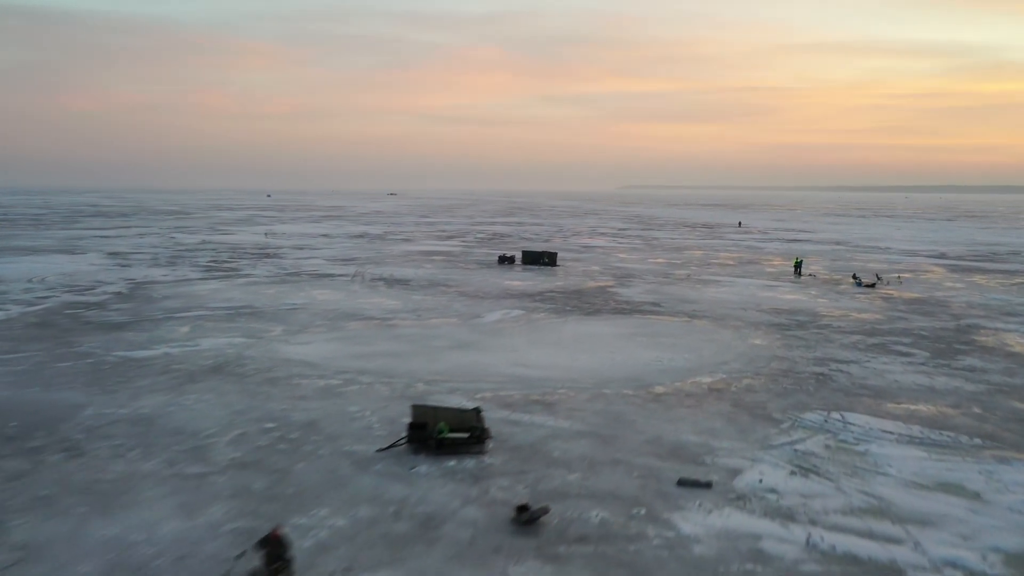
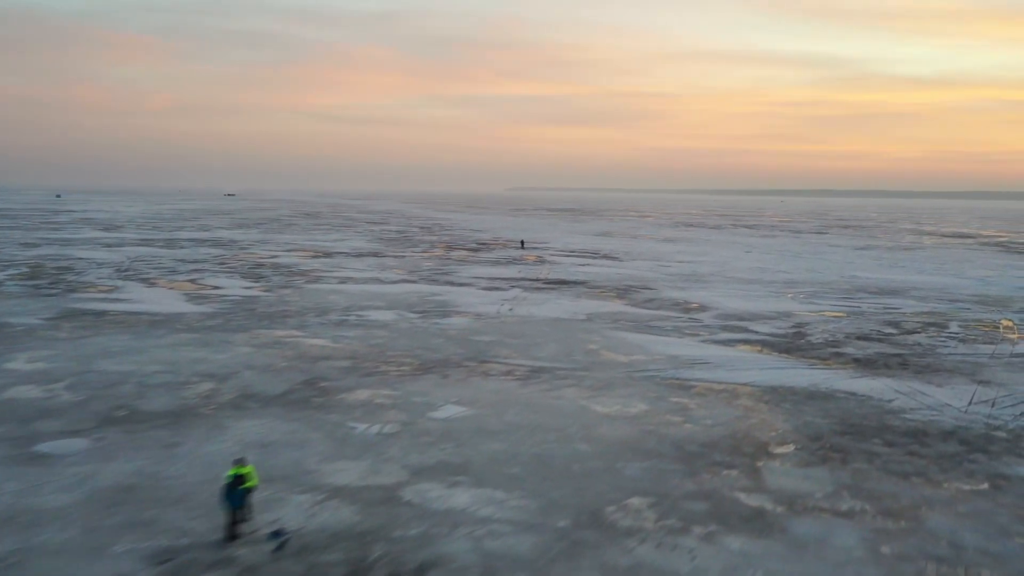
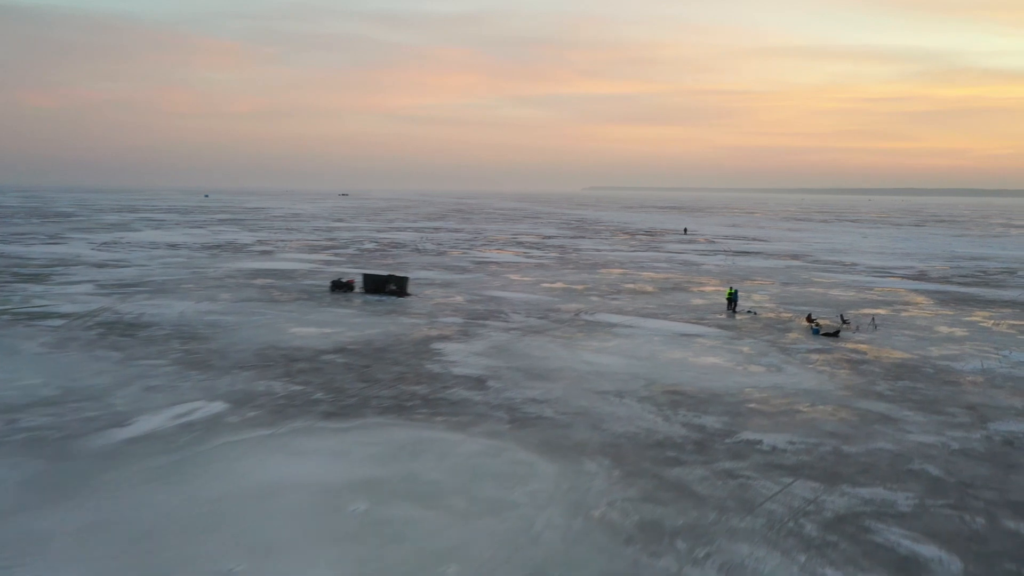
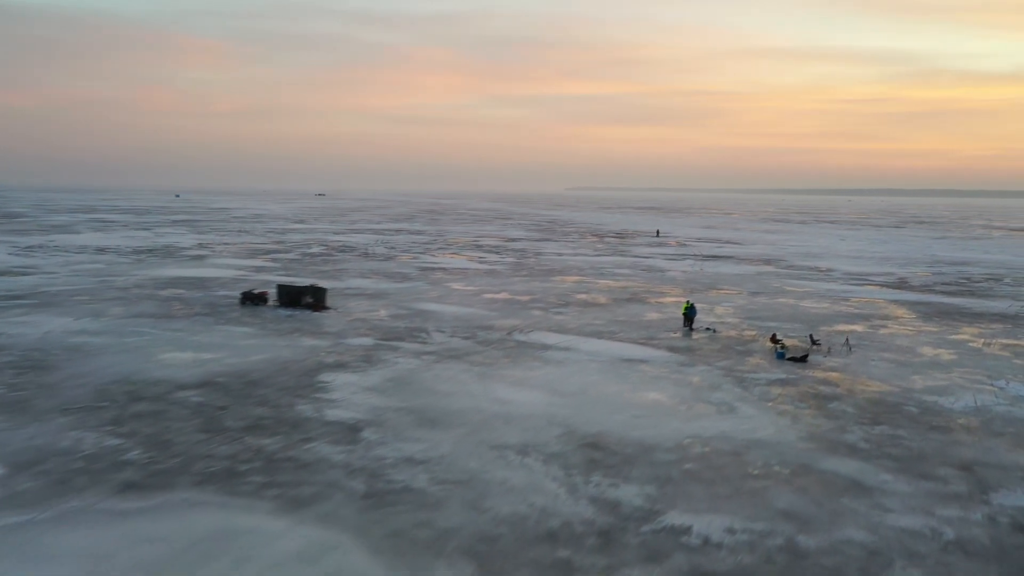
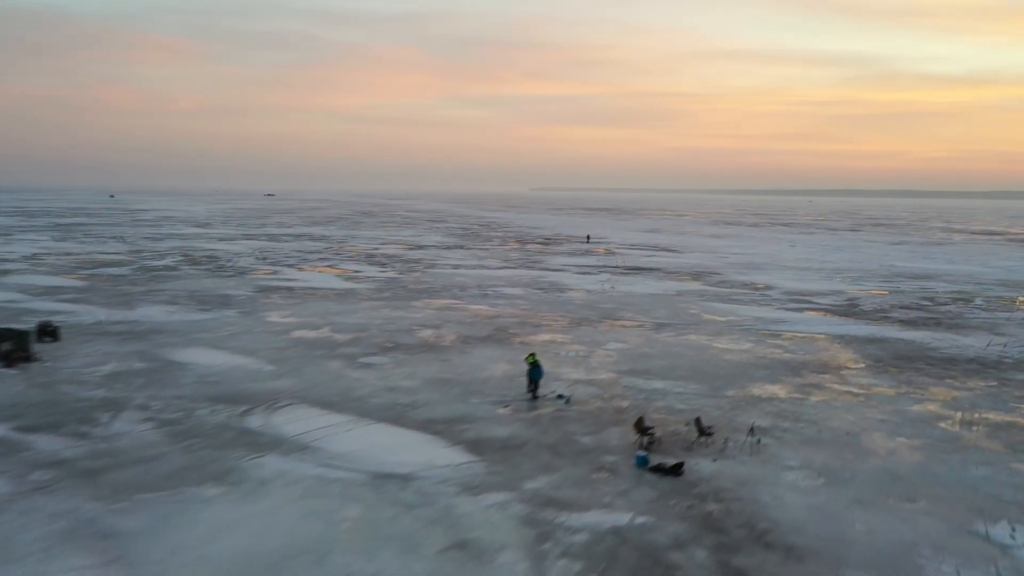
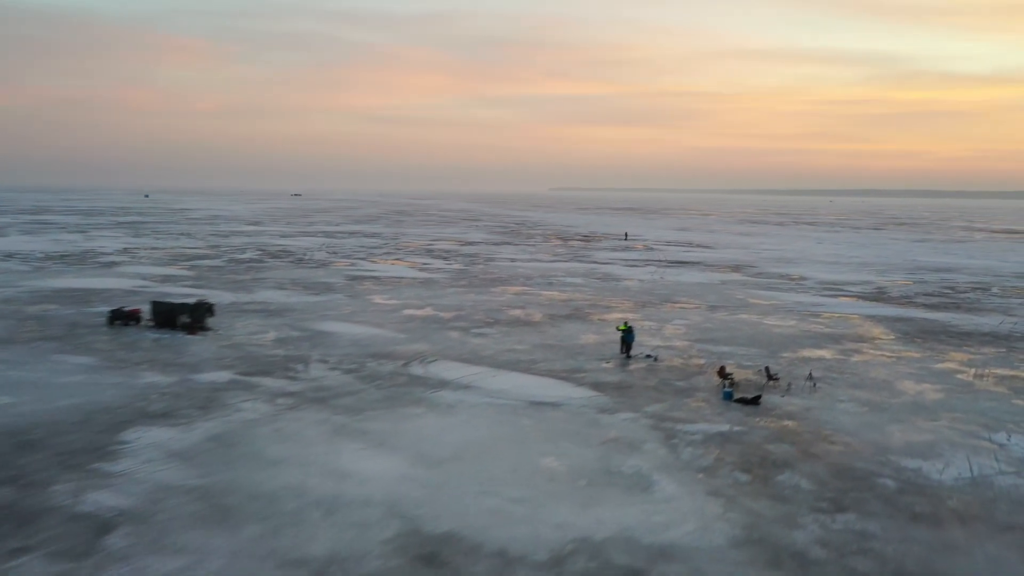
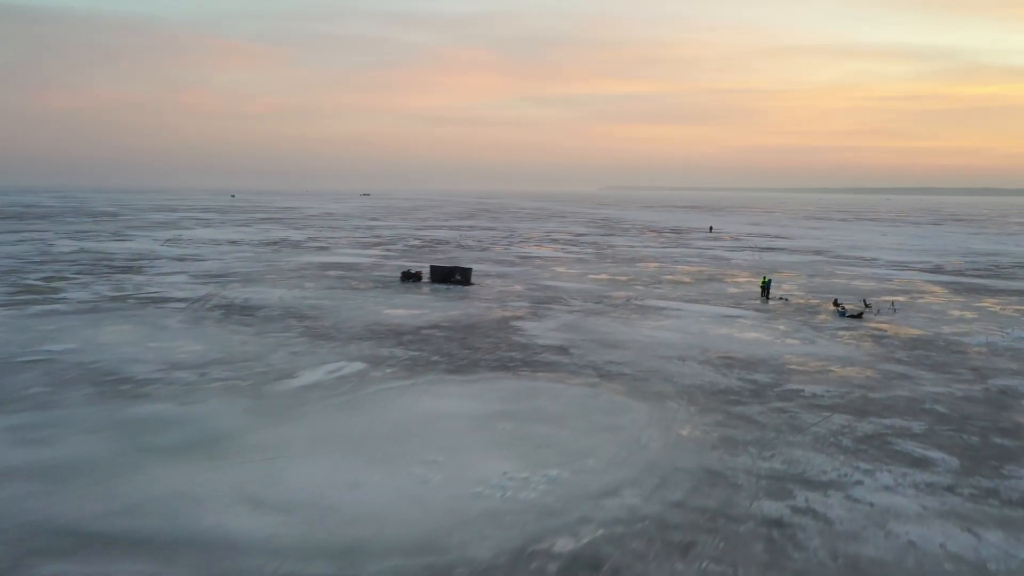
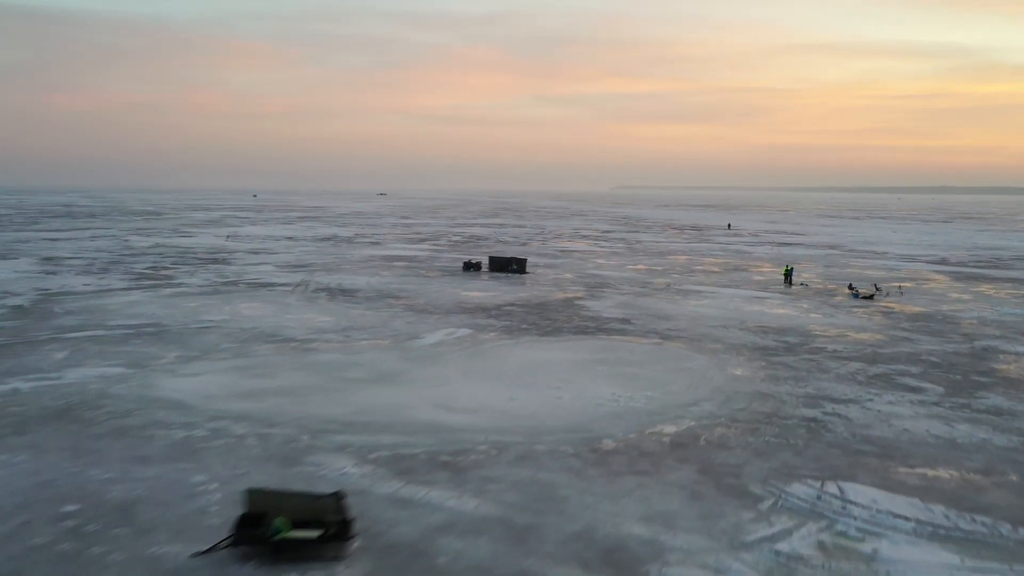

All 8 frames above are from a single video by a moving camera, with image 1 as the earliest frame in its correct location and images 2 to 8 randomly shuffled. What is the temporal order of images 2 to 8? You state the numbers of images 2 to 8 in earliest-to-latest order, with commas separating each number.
8, 7, 3, 4, 6, 5, 2
